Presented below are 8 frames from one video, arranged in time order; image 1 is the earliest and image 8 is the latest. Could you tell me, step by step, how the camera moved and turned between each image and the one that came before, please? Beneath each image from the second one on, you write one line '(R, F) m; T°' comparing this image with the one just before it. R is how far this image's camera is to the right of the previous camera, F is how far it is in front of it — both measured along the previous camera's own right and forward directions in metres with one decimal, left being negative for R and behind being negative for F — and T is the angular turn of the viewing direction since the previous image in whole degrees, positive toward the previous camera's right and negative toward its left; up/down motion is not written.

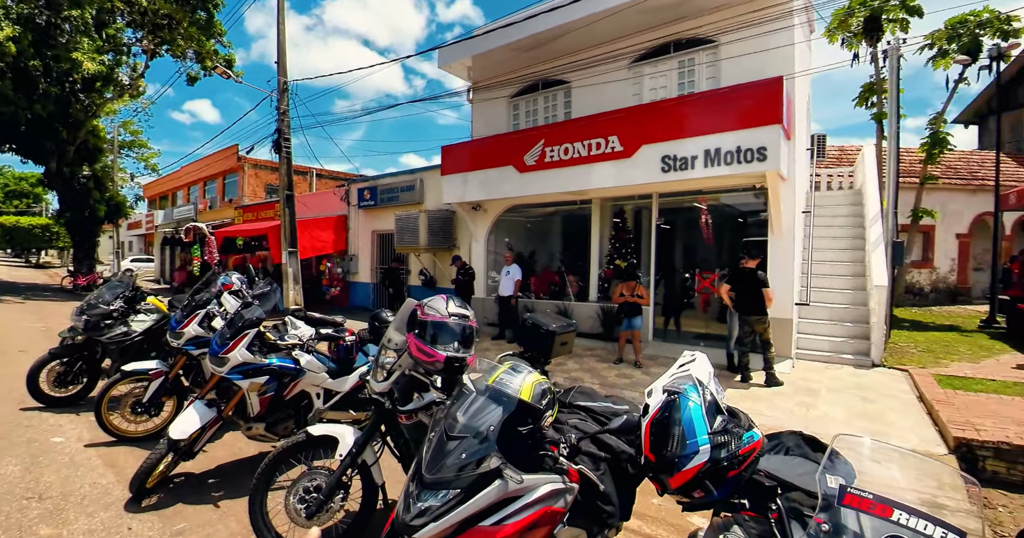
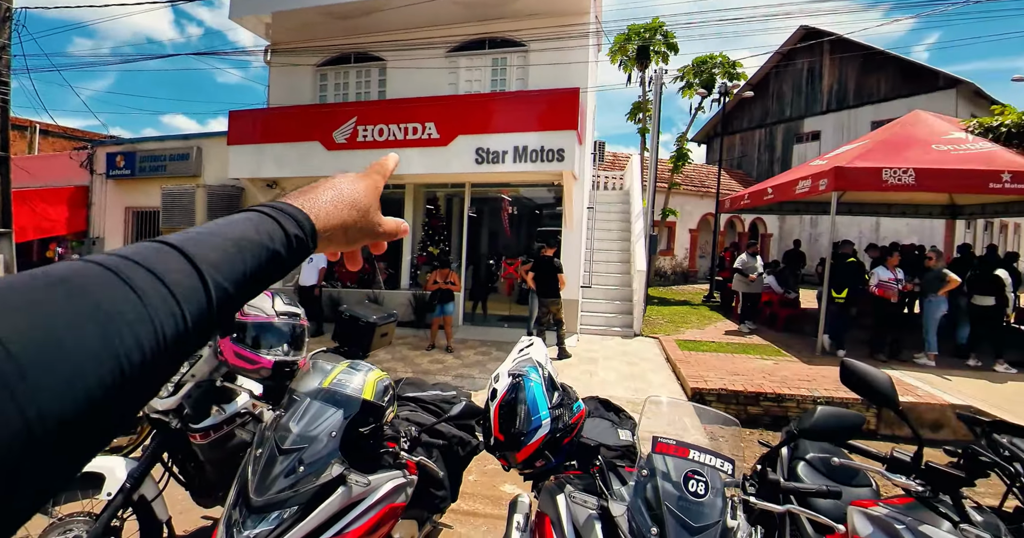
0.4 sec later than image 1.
(-0.2, +0.1) m; +24°
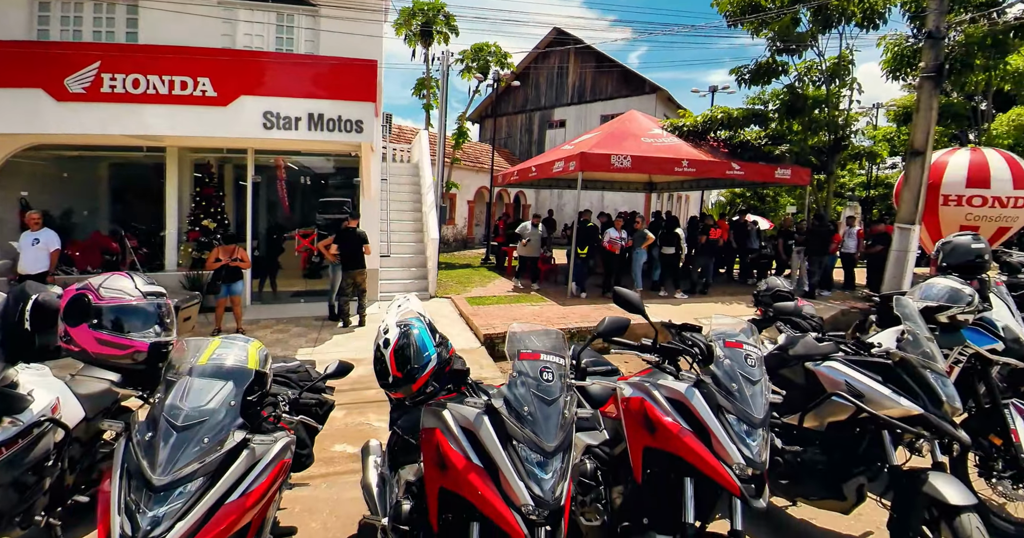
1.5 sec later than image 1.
(-0.4, -0.3) m; +26°
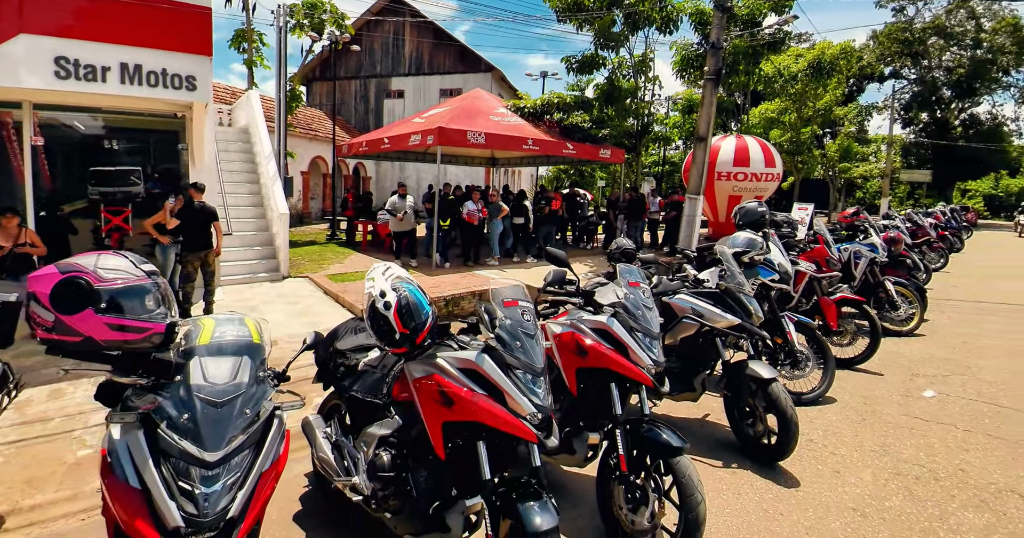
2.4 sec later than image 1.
(-0.6, -0.2) m; +20°
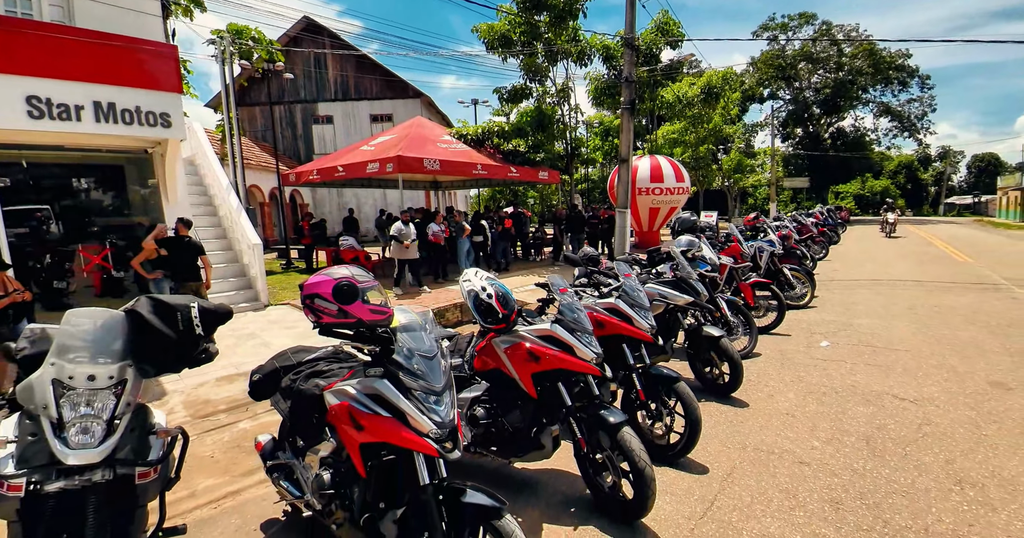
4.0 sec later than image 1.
(-0.9, -0.9) m; +9°
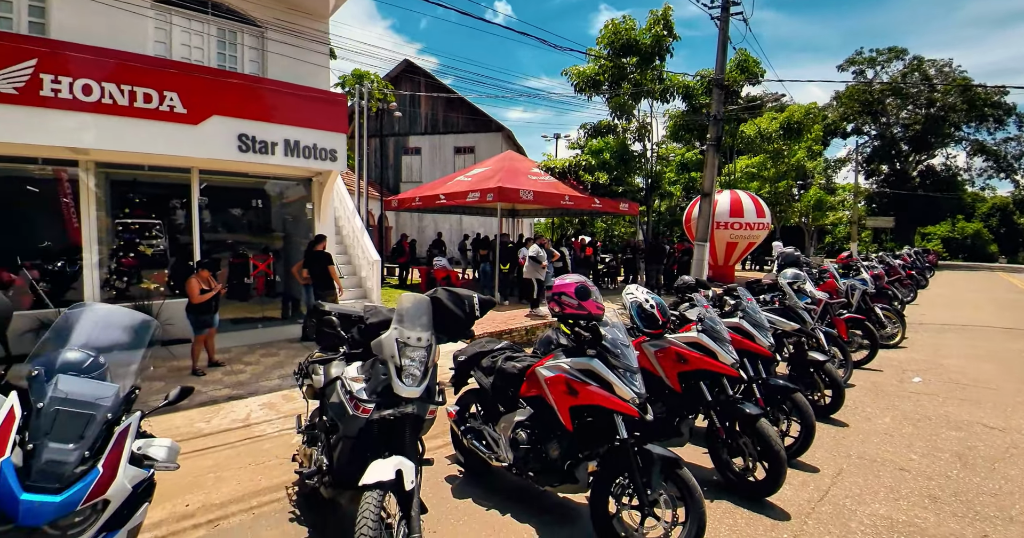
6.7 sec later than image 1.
(-0.7, -0.9) m; -6°
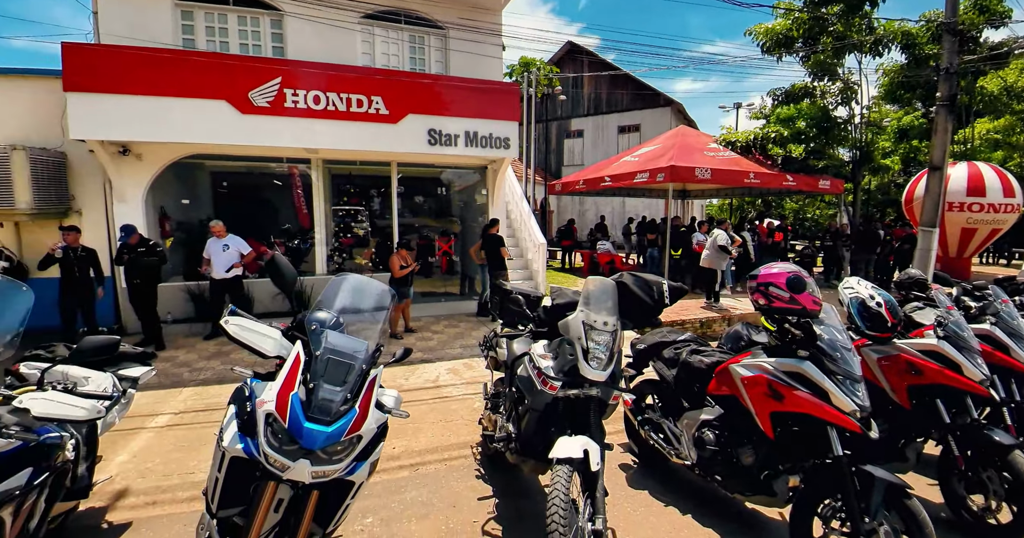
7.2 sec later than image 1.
(-0.2, -0.1) m; -18°
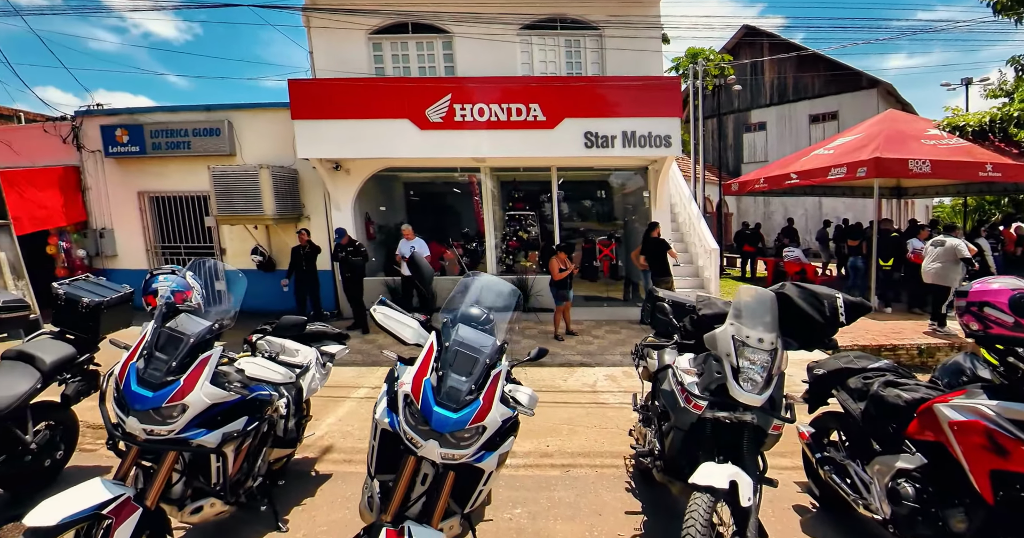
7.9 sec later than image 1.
(+0.3, 0.0) m; -19°
